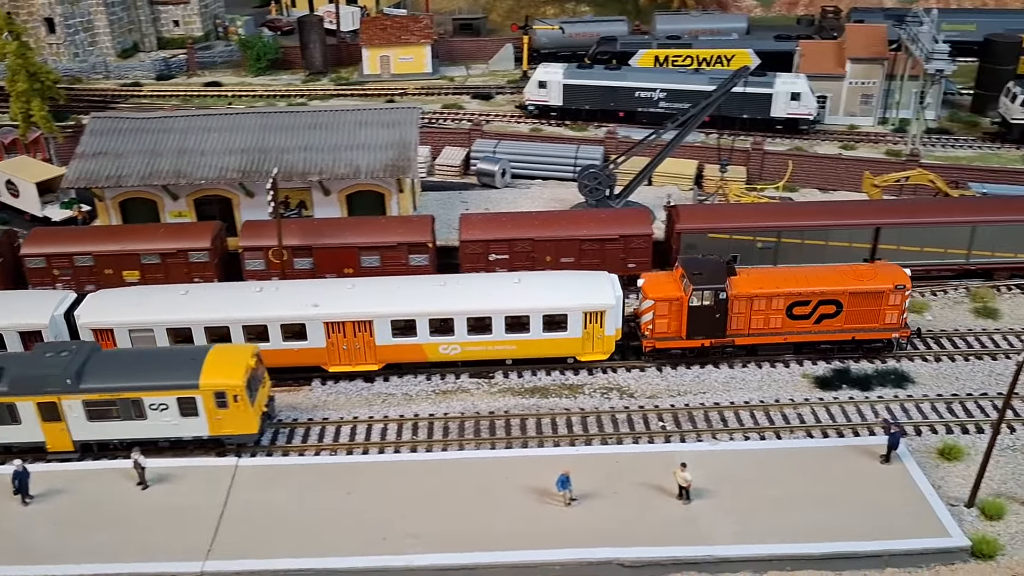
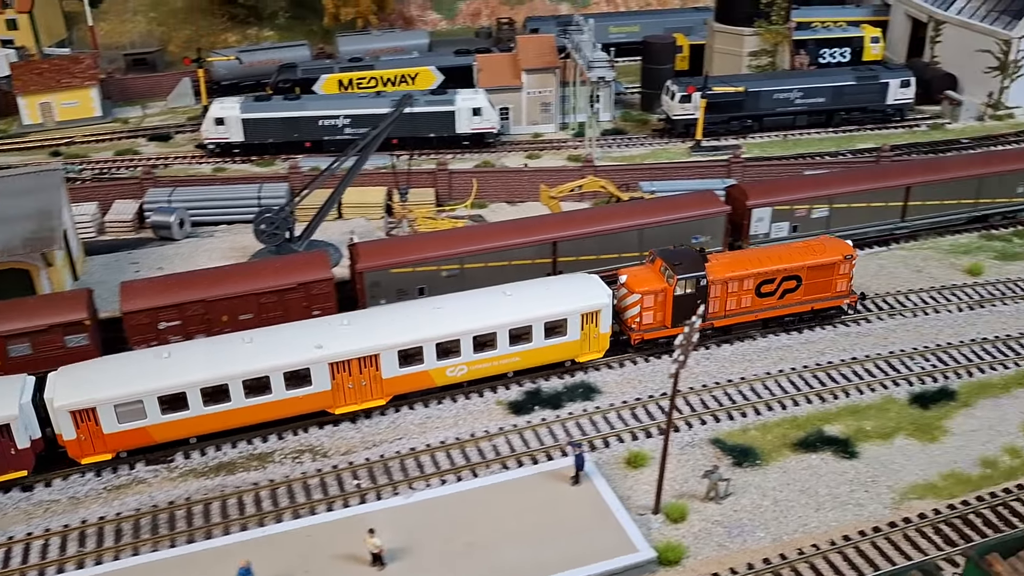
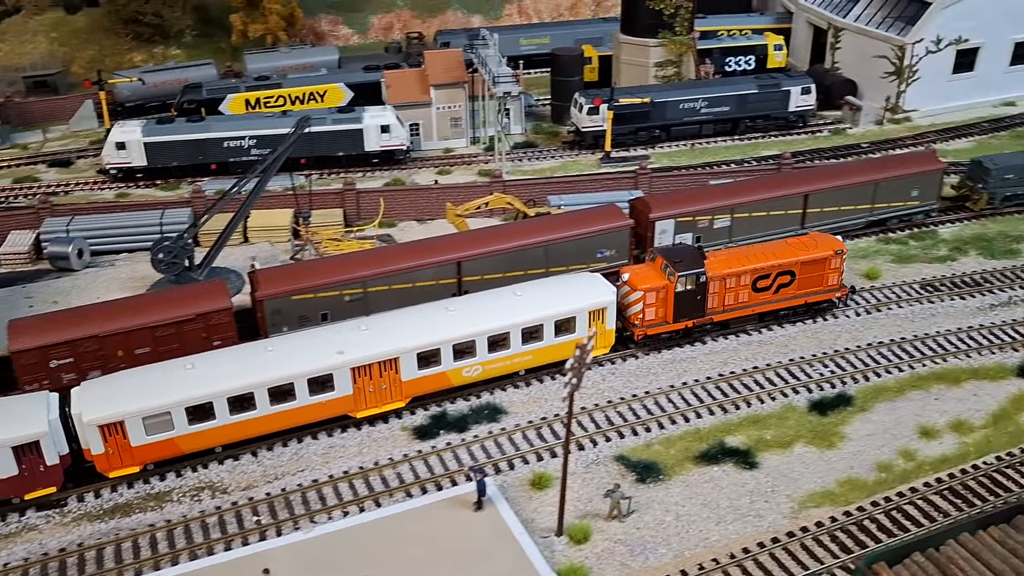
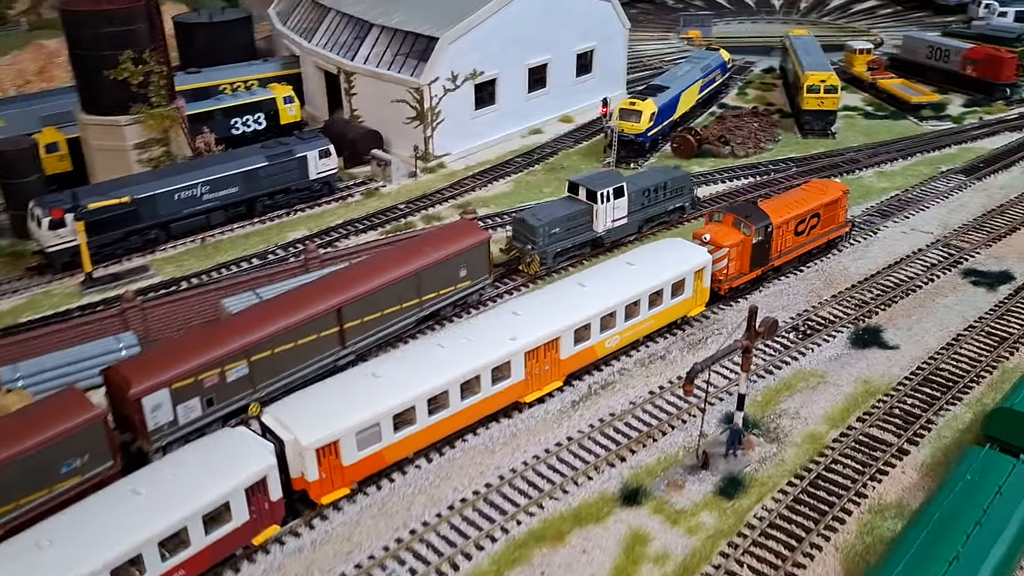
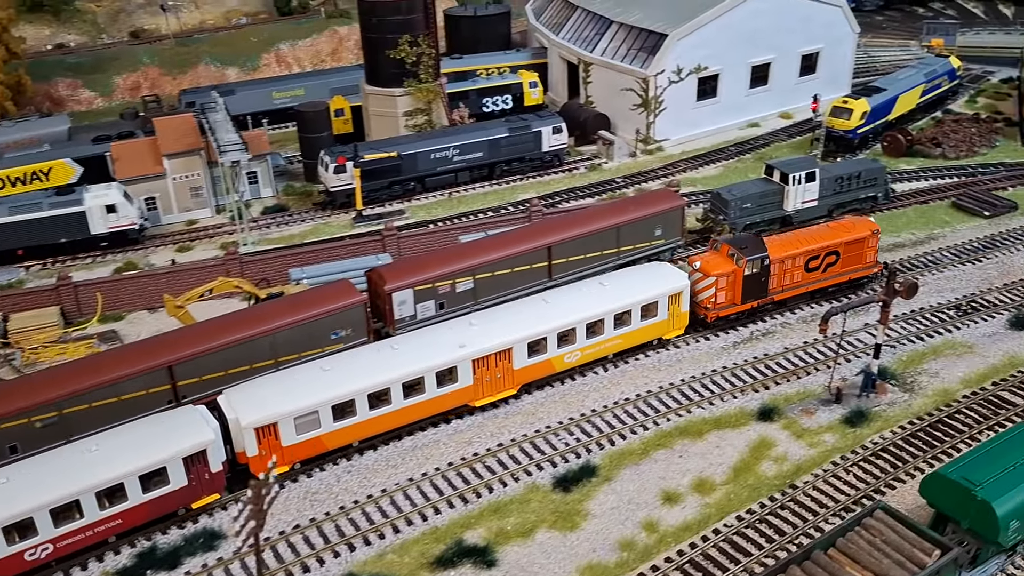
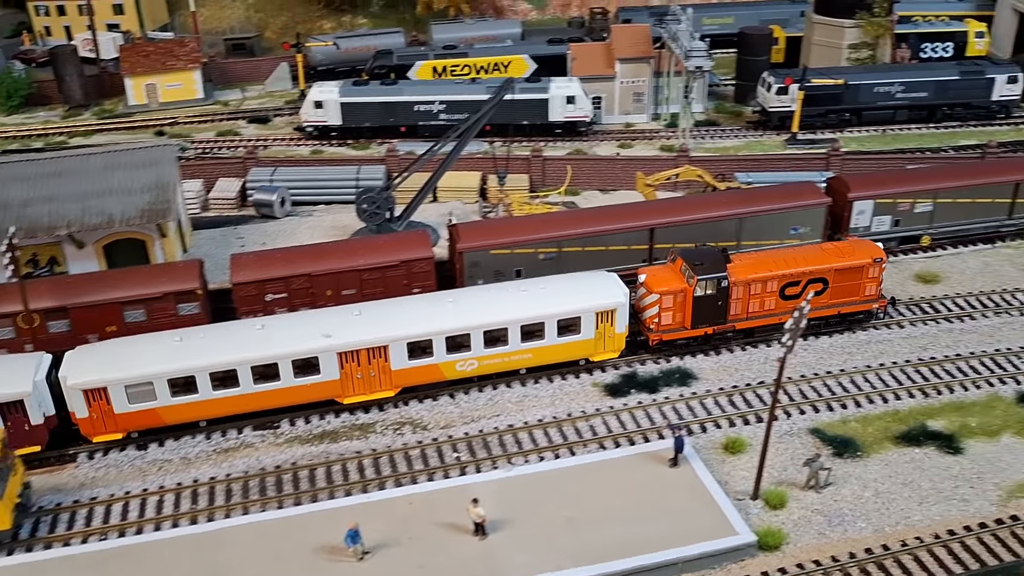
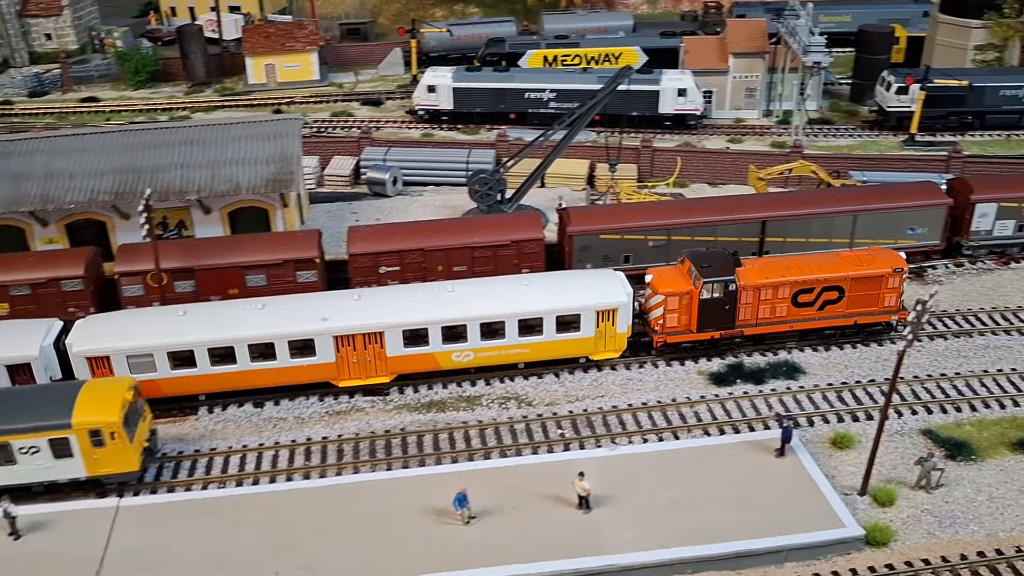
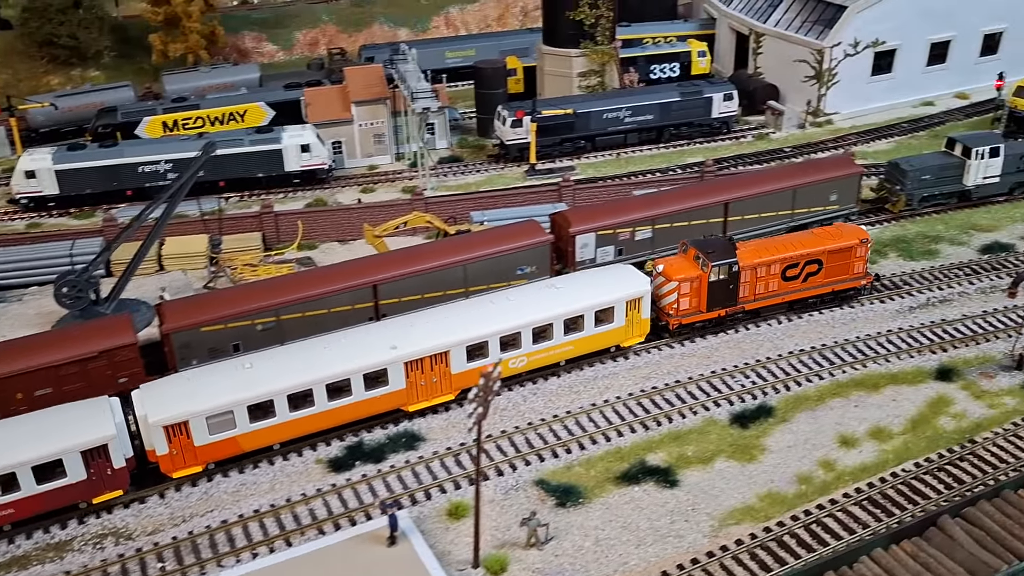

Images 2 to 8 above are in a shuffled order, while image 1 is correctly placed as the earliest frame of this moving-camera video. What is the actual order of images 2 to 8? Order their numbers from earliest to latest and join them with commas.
7, 6, 2, 3, 8, 5, 4
